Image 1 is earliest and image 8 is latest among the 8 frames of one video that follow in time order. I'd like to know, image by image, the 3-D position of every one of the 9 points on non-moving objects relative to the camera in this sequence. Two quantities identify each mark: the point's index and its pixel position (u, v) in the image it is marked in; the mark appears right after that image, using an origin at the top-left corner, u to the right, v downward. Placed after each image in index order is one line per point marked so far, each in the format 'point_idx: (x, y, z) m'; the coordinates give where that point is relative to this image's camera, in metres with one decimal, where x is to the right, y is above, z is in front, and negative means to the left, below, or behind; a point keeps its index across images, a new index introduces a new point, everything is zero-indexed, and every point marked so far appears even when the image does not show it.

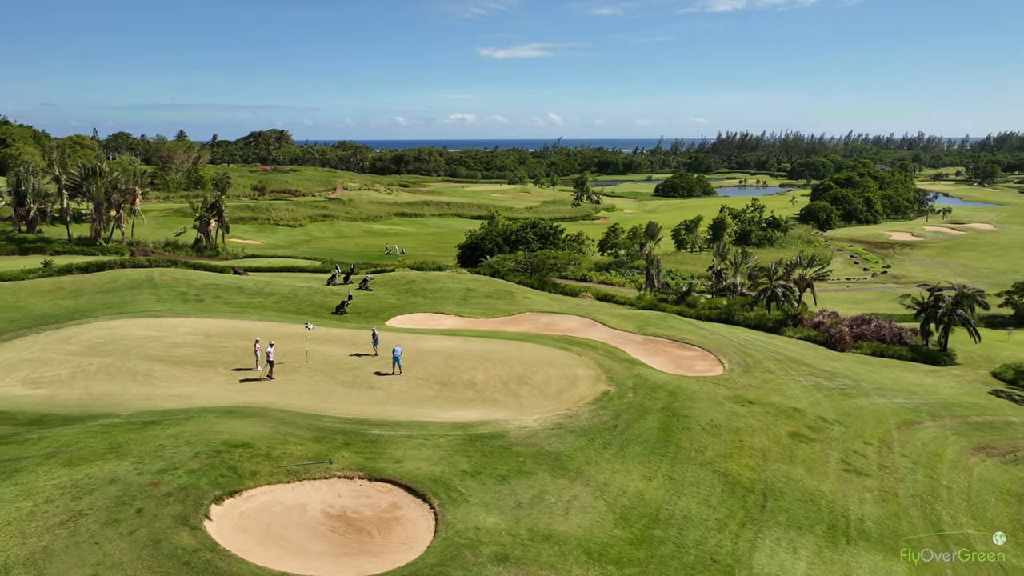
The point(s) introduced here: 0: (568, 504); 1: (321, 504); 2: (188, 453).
0: (+1.6, -5.5, +18.2) m
1: (-4.7, -5.4, +17.7) m
2: (-8.4, -4.3, +18.5) m
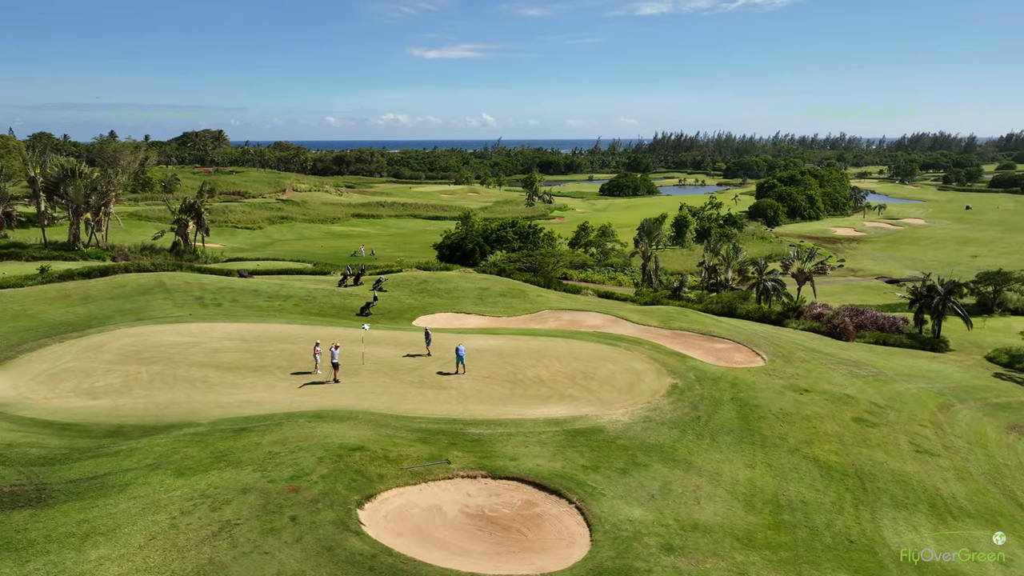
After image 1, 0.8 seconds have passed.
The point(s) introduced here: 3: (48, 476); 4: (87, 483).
0: (+4.9, -5.4, +18.5) m
1: (-1.3, -5.3, +17.5) m
2: (-5.1, -4.3, +18.0) m
3: (-11.7, -4.8, +18.0) m
4: (-10.5, -4.8, +17.6) m
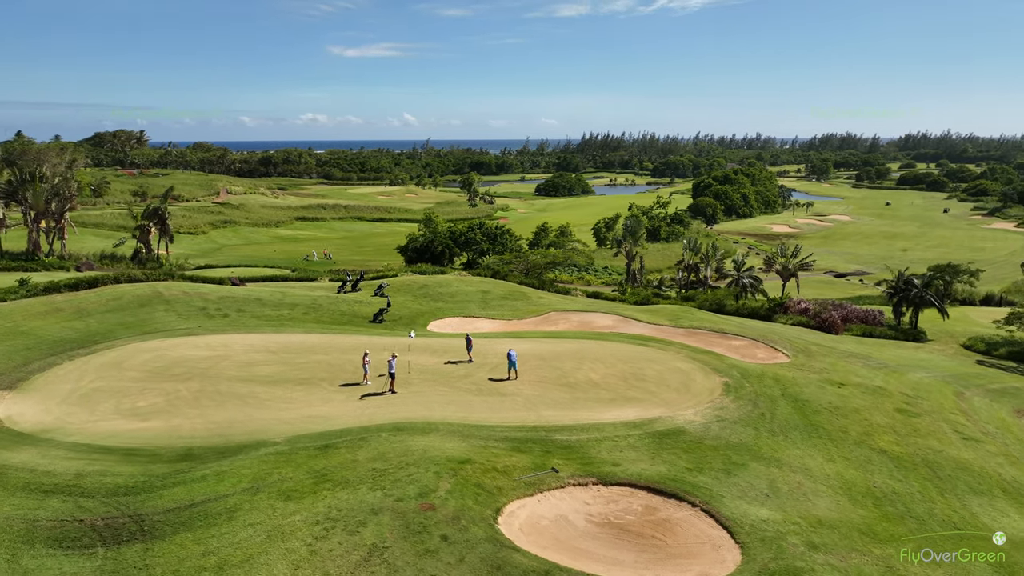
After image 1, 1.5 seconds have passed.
0: (+7.8, -5.4, +18.9) m
1: (+1.7, -5.5, +17.2) m
2: (-2.1, -4.5, +17.3) m
3: (-8.7, -5.1, +16.7) m
4: (-7.4, -5.2, +16.4) m
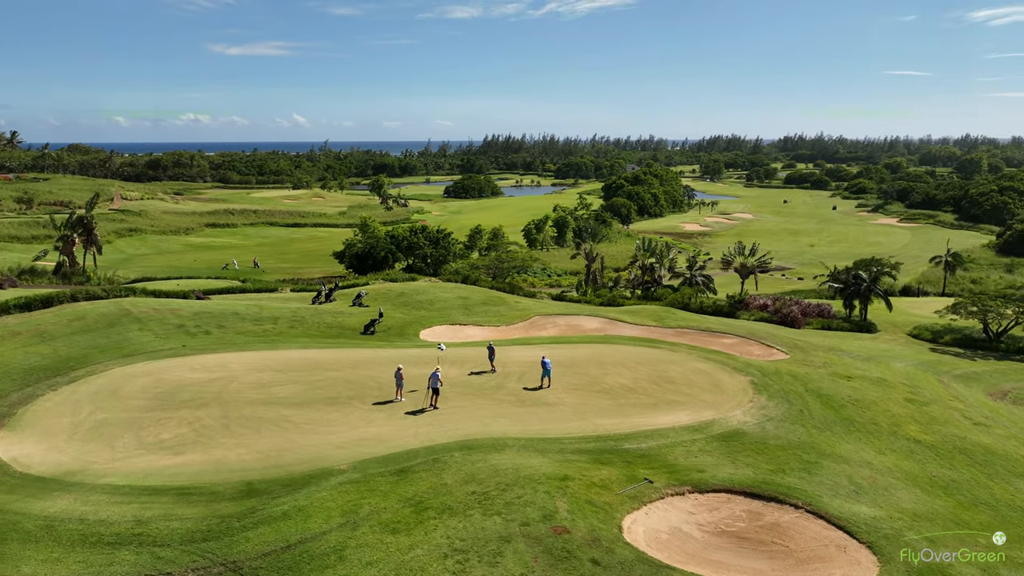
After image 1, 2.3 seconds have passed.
0: (+10.1, -5.4, +19.4) m
1: (+4.3, -5.6, +17.0) m
2: (+0.5, -4.8, +16.5) m
3: (-6.0, -5.6, +15.0) m
4: (-4.6, -5.6, +14.9) m
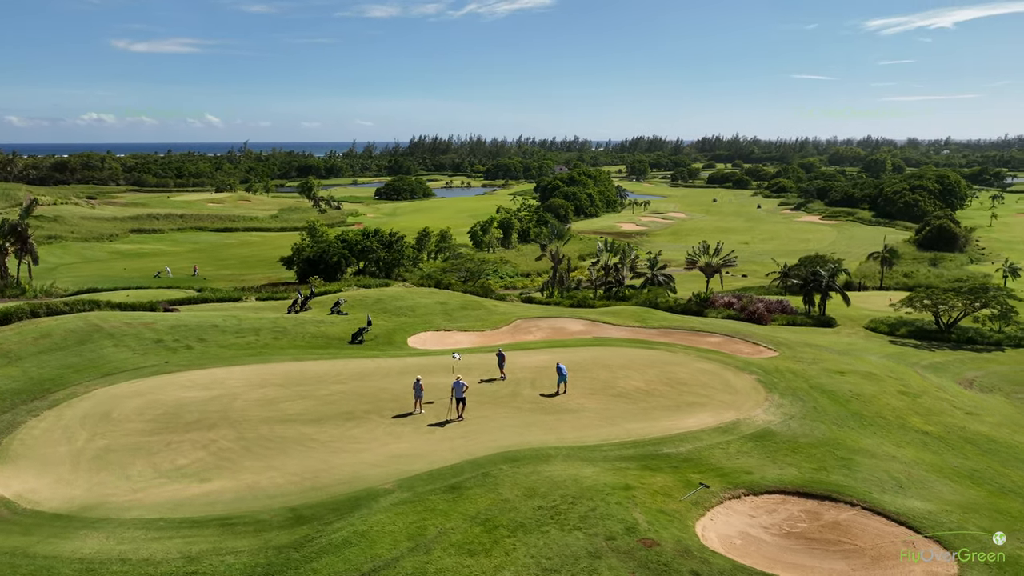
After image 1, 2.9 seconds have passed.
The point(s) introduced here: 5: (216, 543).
0: (+11.4, -5.3, +20.0) m
1: (+5.9, -5.7, +17.0) m
2: (+2.1, -4.9, +16.1) m
3: (-4.1, -5.9, +14.0) m
4: (-2.8, -5.8, +14.0) m
5: (-6.4, -5.5, +15.5) m
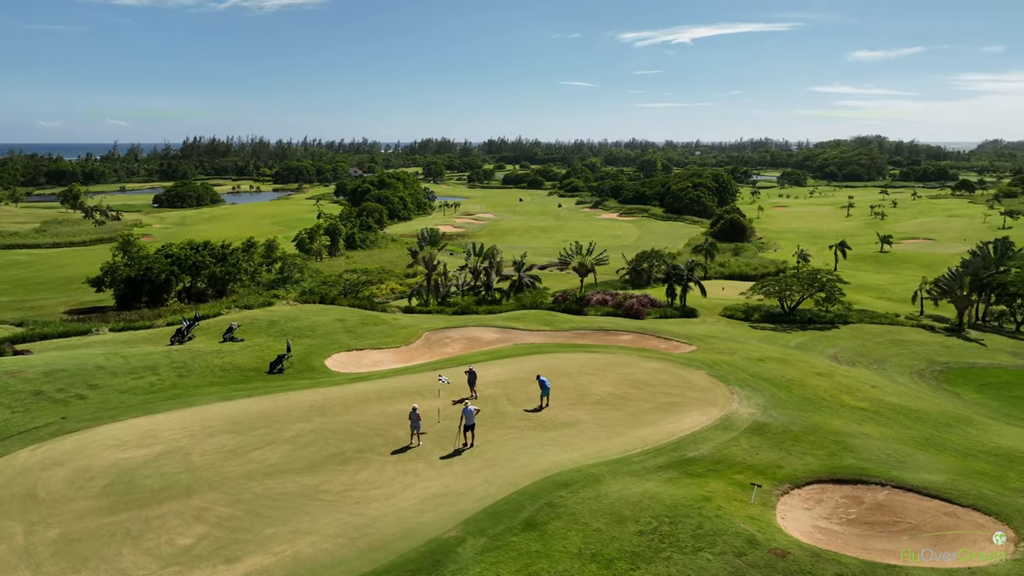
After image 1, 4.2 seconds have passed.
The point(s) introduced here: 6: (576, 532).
0: (+12.1, -5.1, +22.2) m
1: (+7.7, -5.7, +17.7) m
2: (+4.3, -5.2, +15.8) m
3: (-1.0, -6.4, +12.0) m
4: (+0.2, -6.3, +12.4) m
5: (-3.7, -6.2, +12.8) m
6: (+1.4, -5.5, +16.0) m
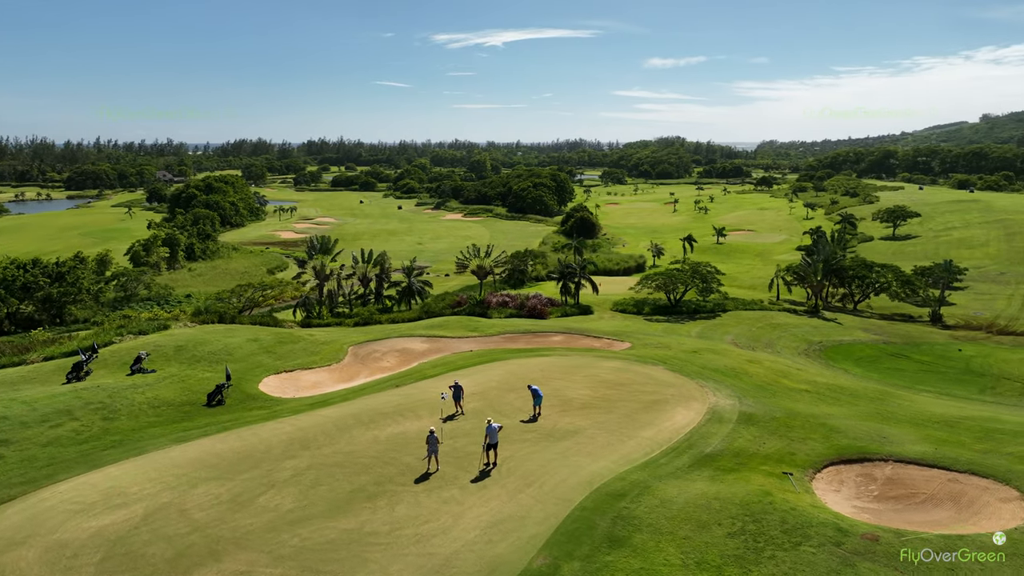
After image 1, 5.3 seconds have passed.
0: (+12.3, -4.7, +24.2) m
1: (+9.1, -5.6, +18.8) m
2: (+6.2, -5.2, +16.2) m
3: (+2.0, -6.7, +11.2) m
4: (+3.1, -6.5, +11.9) m
5: (-0.8, -6.6, +11.4) m
6: (+3.4, -5.6, +15.7) m
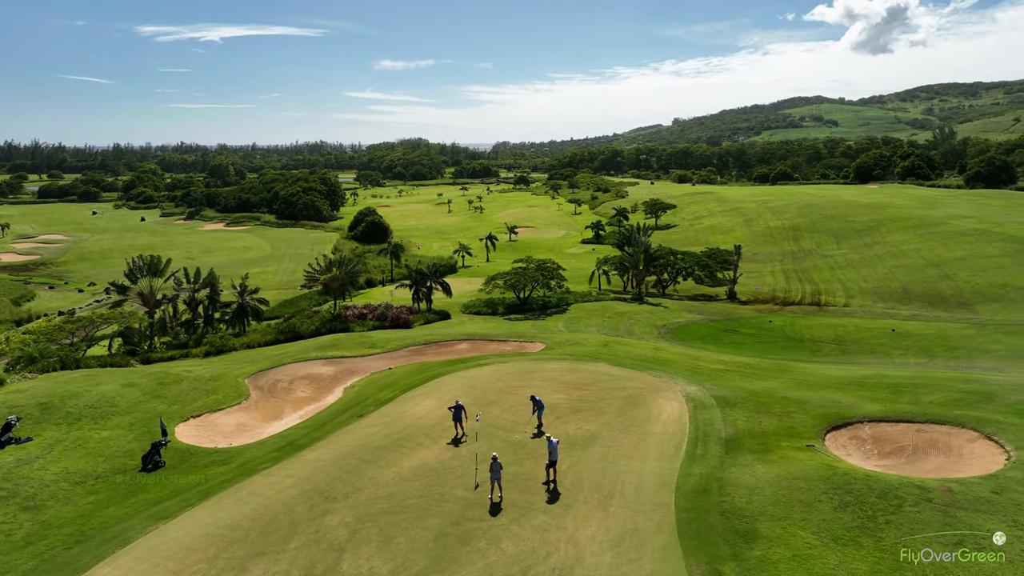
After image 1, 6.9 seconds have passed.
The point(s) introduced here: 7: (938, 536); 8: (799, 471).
0: (+11.8, -4.1, +27.5) m
1: (+10.7, -5.1, +21.4) m
2: (+8.9, -4.9, +17.9) m
3: (+6.7, -6.6, +11.8) m
4: (+7.5, -6.4, +12.8) m
5: (+4.1, -6.8, +11.0) m
6: (+6.4, -5.5, +16.5) m
7: (+9.2, -5.6, +15.3) m
8: (+7.5, -4.9, +18.9) m
